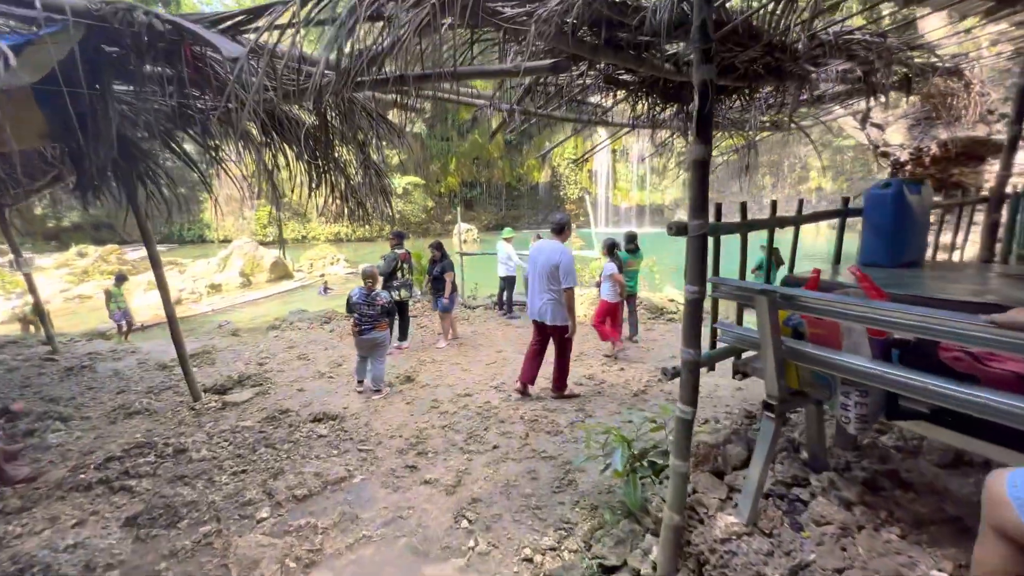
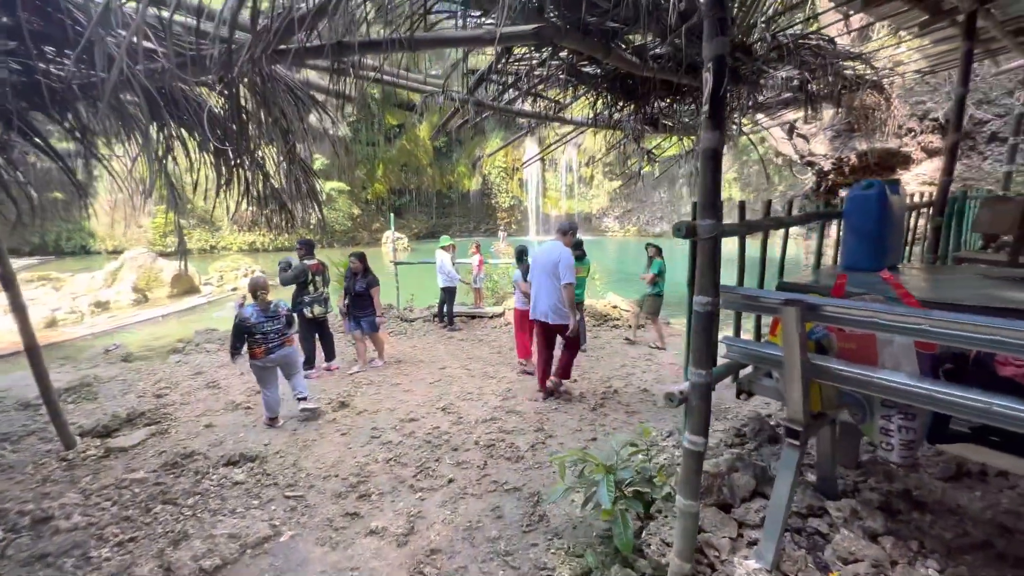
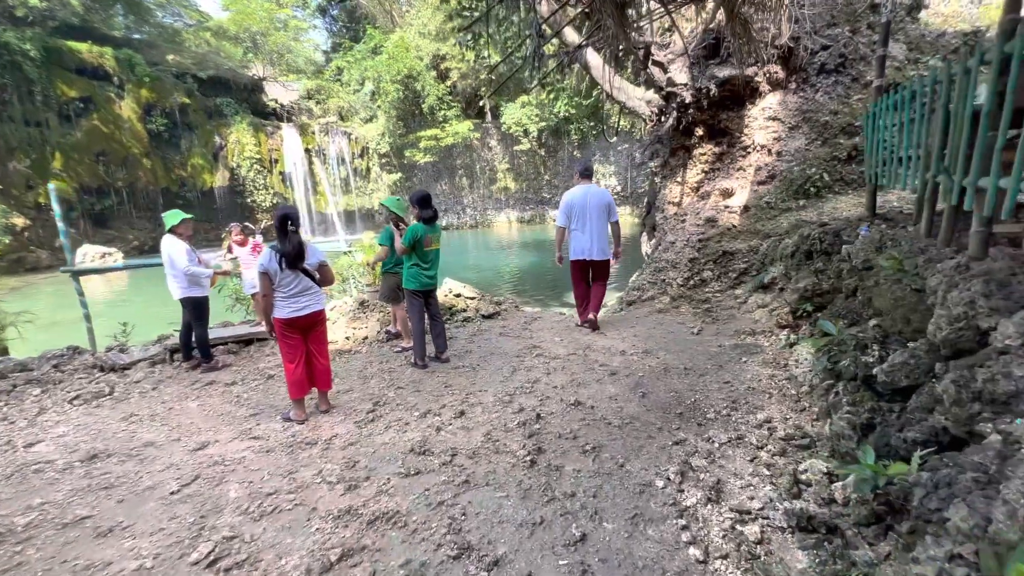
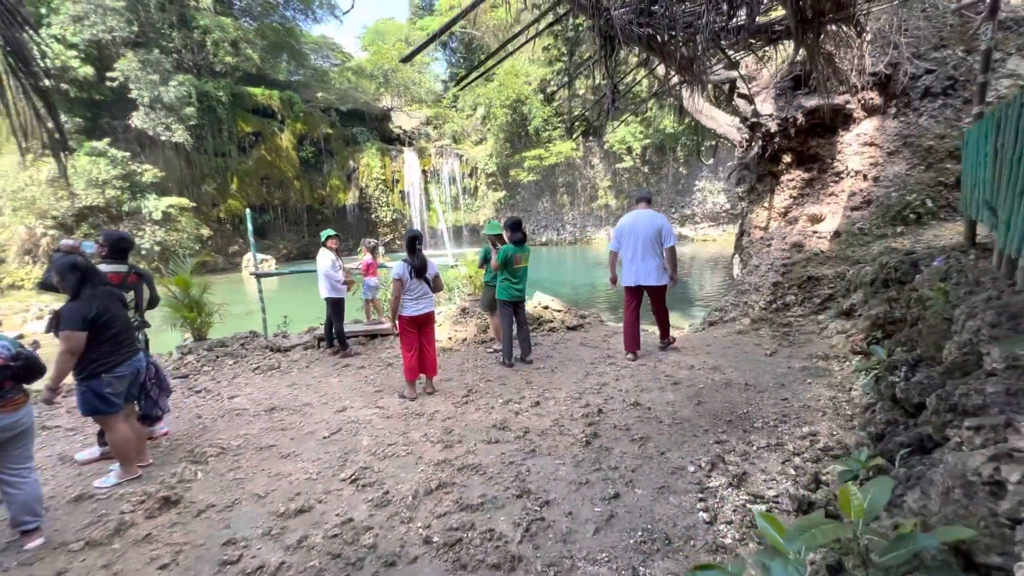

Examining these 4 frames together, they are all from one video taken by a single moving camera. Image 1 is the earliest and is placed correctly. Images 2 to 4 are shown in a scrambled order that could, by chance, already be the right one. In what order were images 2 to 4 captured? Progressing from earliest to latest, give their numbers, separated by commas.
2, 4, 3
